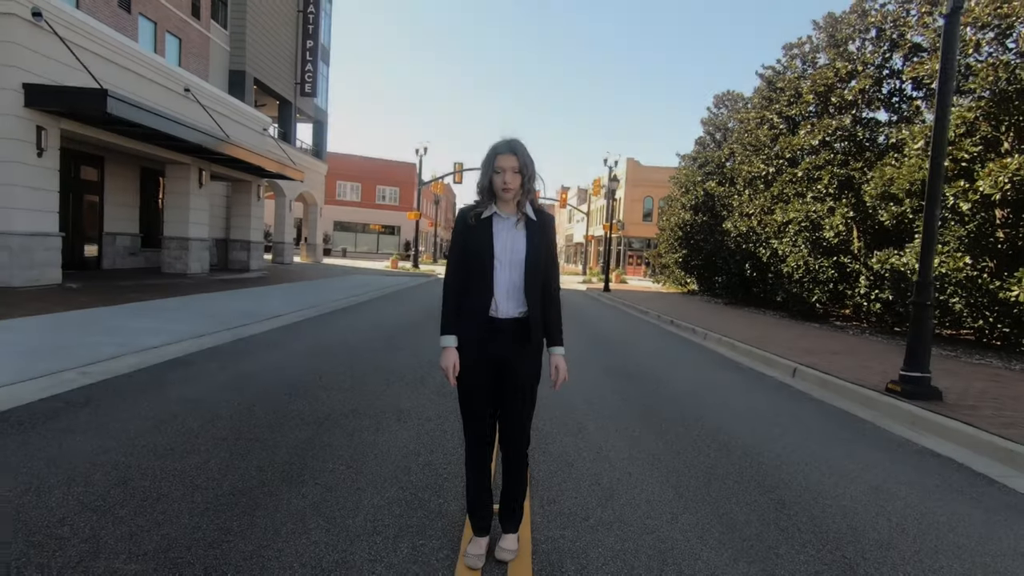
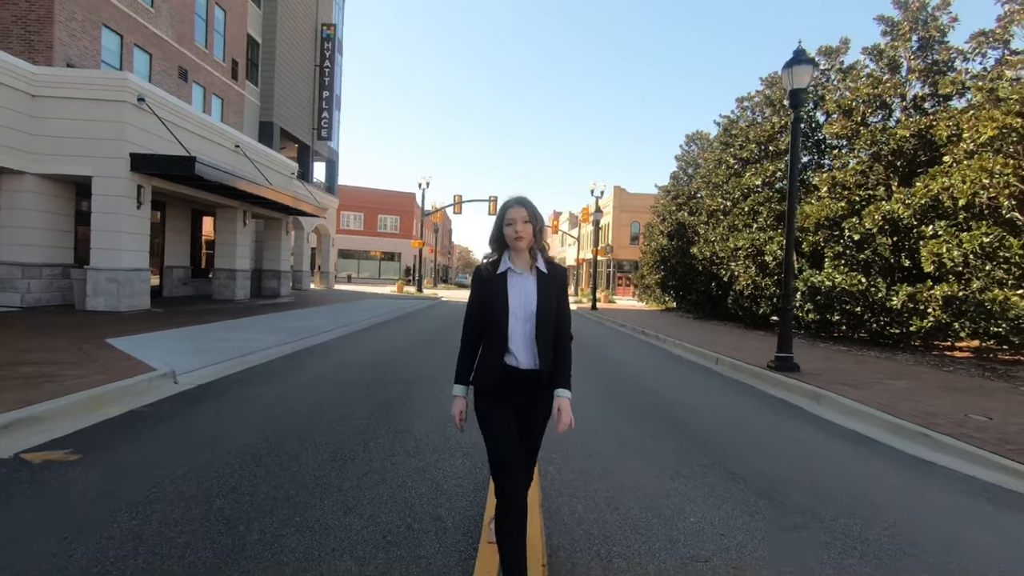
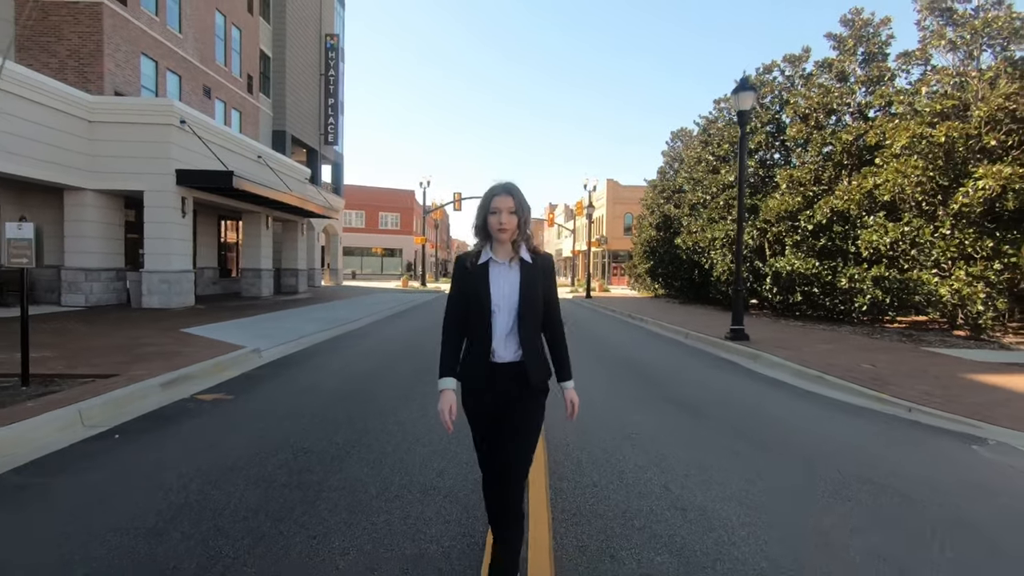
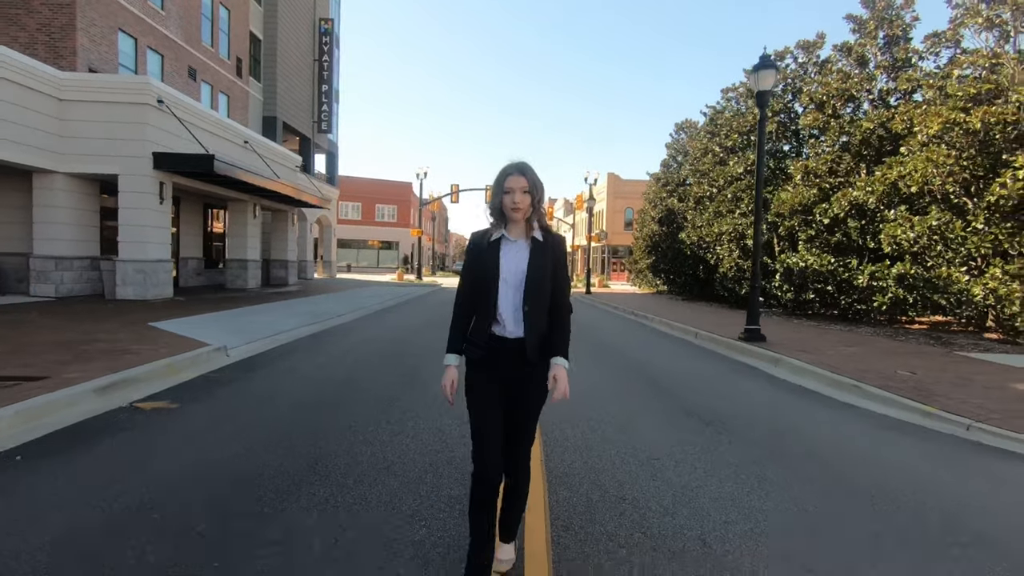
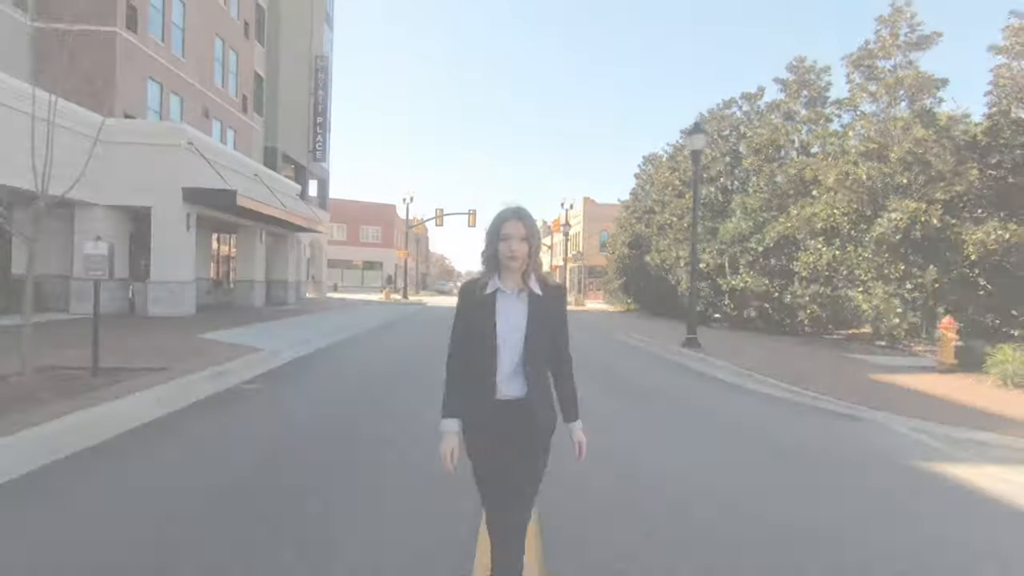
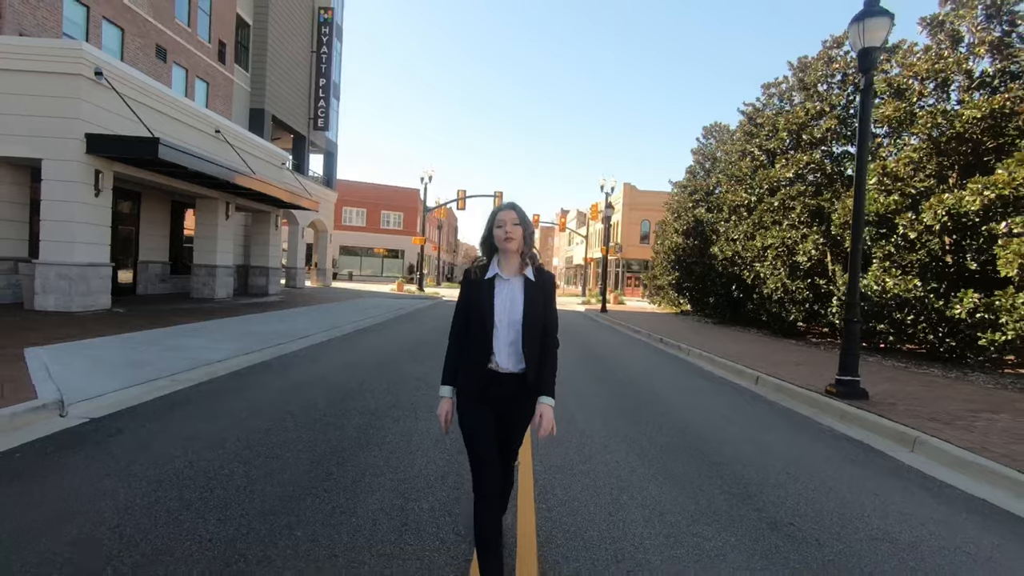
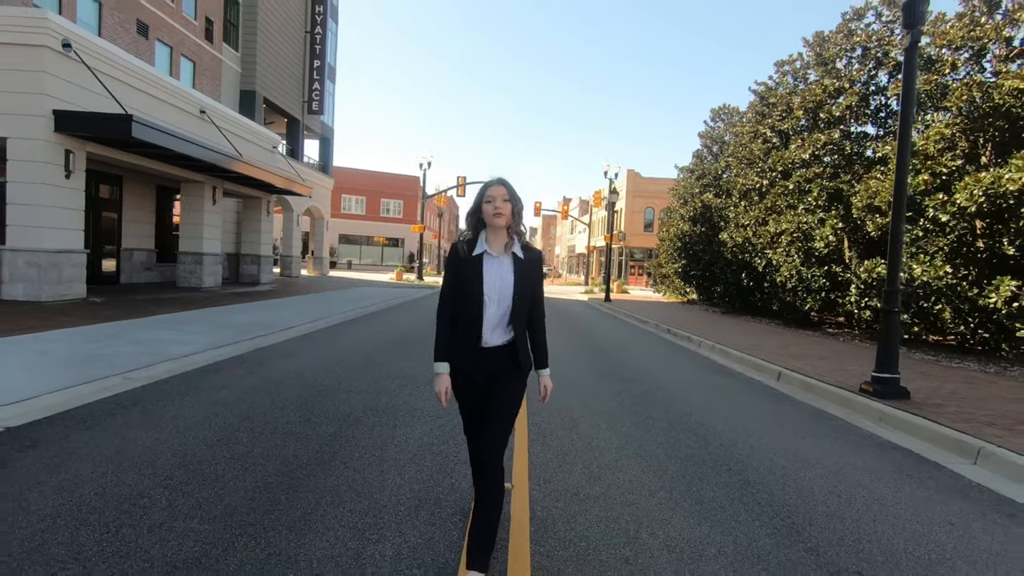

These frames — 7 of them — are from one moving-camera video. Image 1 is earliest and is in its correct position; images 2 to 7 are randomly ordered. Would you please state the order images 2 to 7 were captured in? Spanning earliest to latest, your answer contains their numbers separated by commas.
7, 6, 2, 4, 3, 5
